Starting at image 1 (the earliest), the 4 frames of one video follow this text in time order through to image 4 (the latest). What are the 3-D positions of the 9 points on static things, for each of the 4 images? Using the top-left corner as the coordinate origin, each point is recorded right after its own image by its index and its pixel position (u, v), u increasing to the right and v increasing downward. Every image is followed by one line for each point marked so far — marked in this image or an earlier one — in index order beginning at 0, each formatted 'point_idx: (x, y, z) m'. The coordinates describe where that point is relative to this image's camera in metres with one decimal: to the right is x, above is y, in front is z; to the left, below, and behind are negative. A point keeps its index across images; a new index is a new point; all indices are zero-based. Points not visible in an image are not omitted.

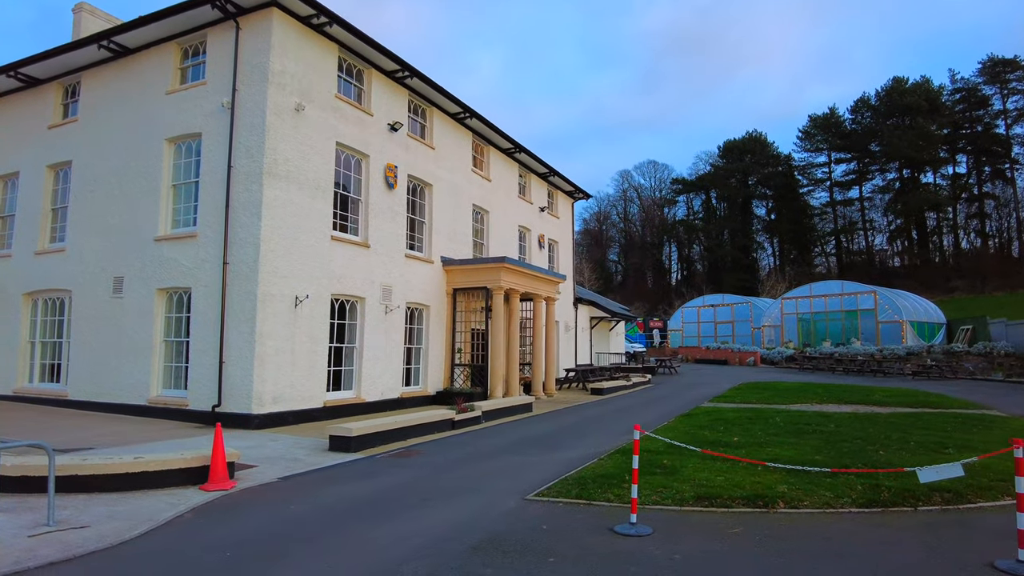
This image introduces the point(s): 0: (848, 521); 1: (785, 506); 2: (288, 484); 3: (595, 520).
0: (+3.2, -2.2, +5.9) m
1: (+2.8, -2.2, +6.3) m
2: (-2.9, -2.5, +8.0) m
3: (+0.8, -2.2, +5.9) m
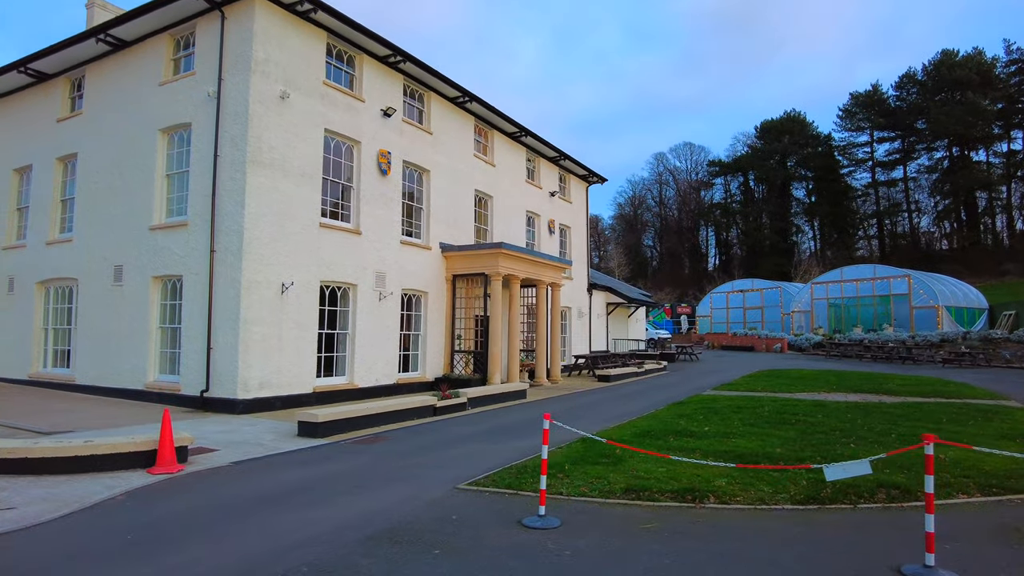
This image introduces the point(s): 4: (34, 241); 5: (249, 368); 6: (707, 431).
0: (+2.4, -2.1, +5.6) m
1: (+2.0, -2.1, +6.0) m
2: (-3.6, -2.4, +8.1) m
3: (-0.1, -2.1, +5.7) m
4: (-13.5, +1.3, +17.3) m
5: (-5.5, -1.7, +12.9) m
6: (+3.0, -2.2, +9.5) m
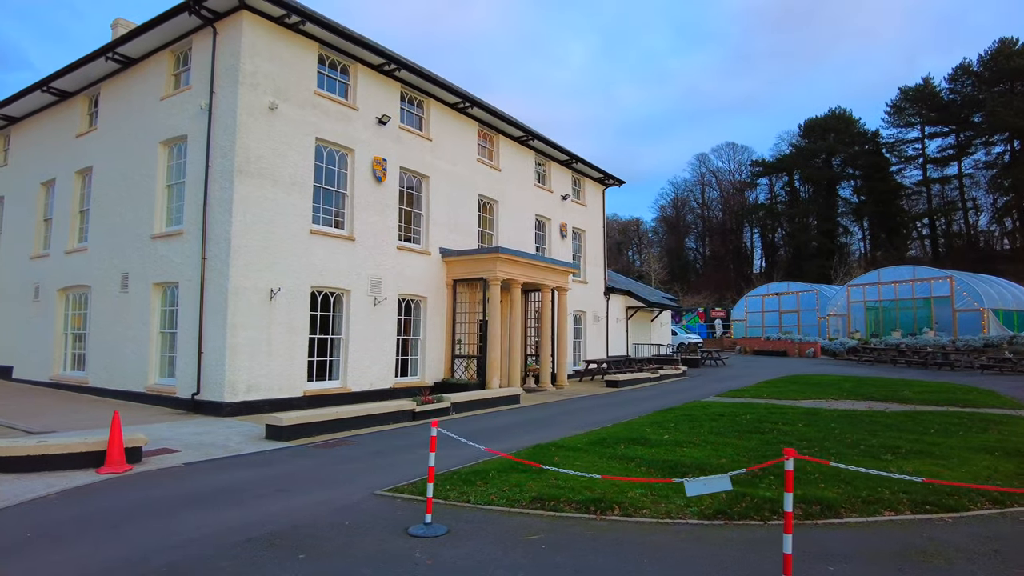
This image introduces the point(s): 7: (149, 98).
0: (+1.4, -2.1, +5.4) m
1: (+1.0, -2.1, +5.8) m
2: (-4.4, -2.5, +8.3) m
3: (-1.0, -2.1, +5.7) m
4: (-13.6, +1.1, +18.2) m
5: (-5.9, -1.8, +13.2) m
6: (+2.3, -2.3, +9.2) m
7: (-9.3, +4.9, +15.8) m
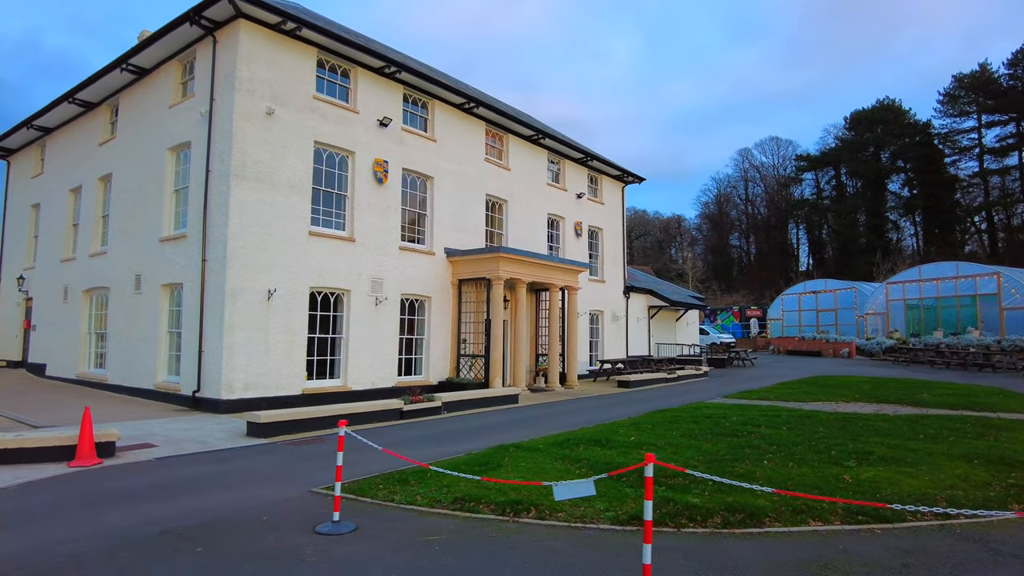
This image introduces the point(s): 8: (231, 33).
0: (+0.5, -2.1, +5.3) m
1: (+0.2, -2.1, +5.7) m
2: (-5.0, -2.5, +8.6) m
3: (-1.8, -2.1, +5.7) m
4: (-13.4, +1.1, +19.2) m
5: (-6.2, -1.8, +13.6) m
6: (+1.8, -2.3, +9.0) m
7: (-9.4, +4.8, +16.4) m
8: (-6.6, +6.0, +14.4) m
